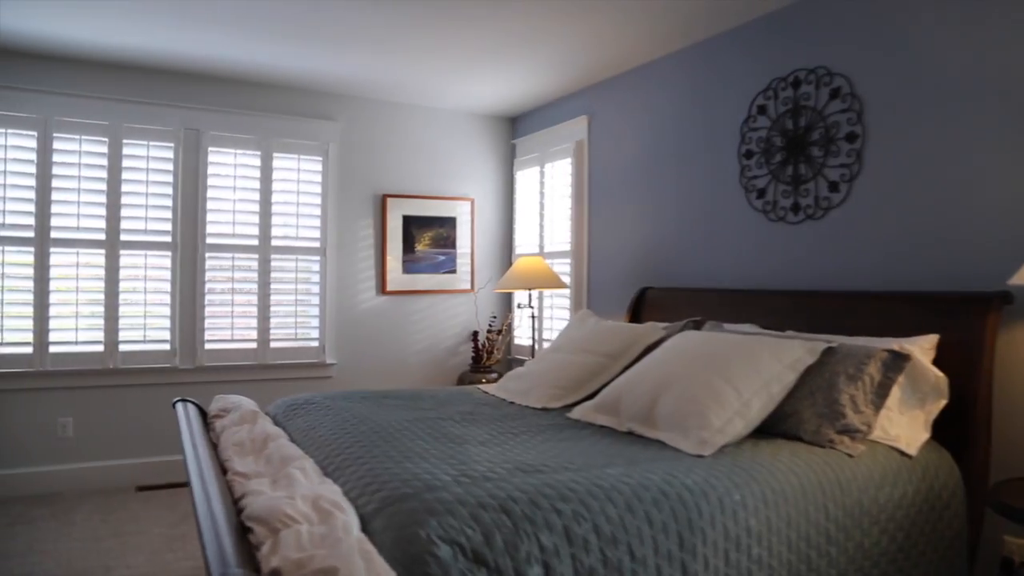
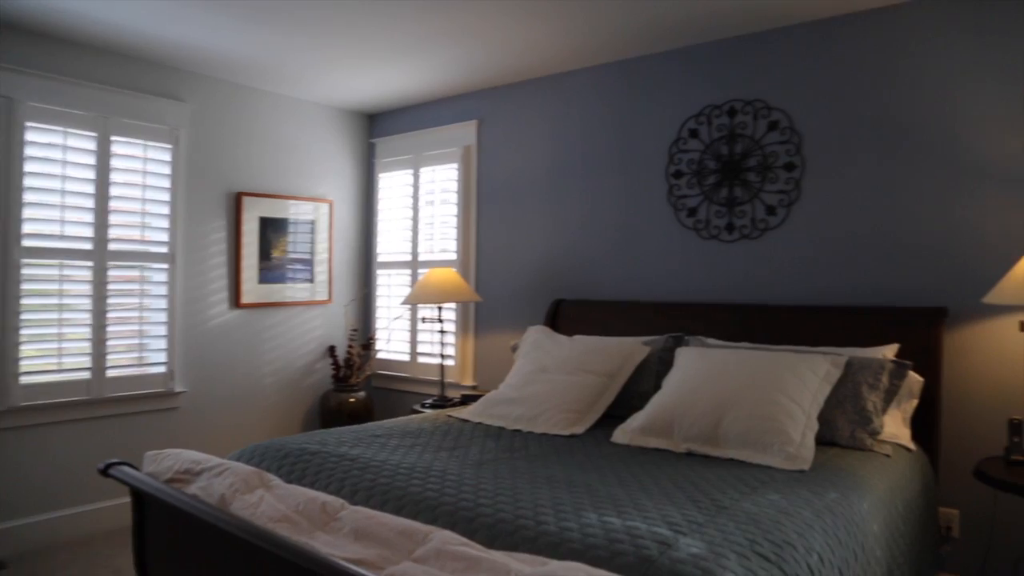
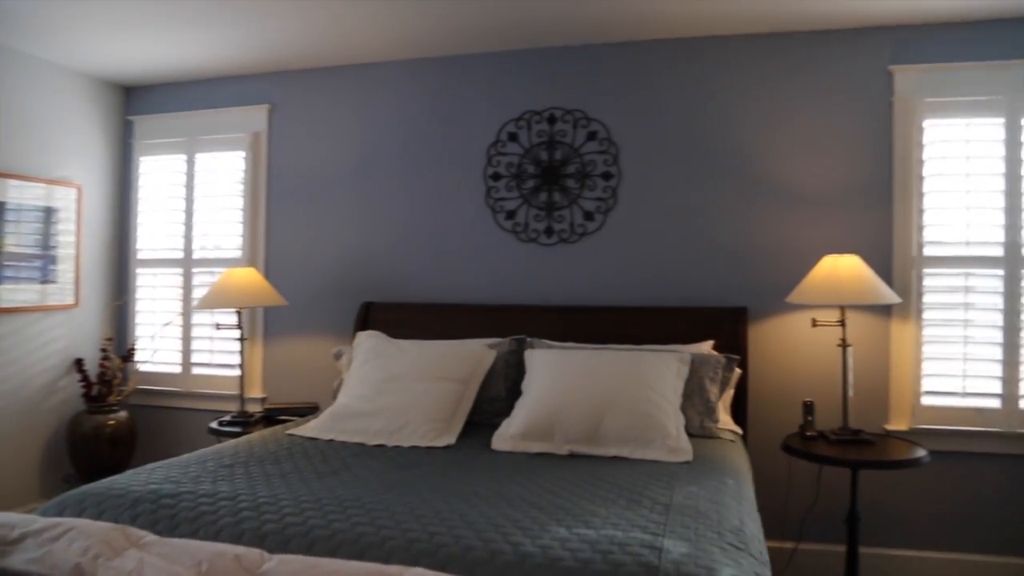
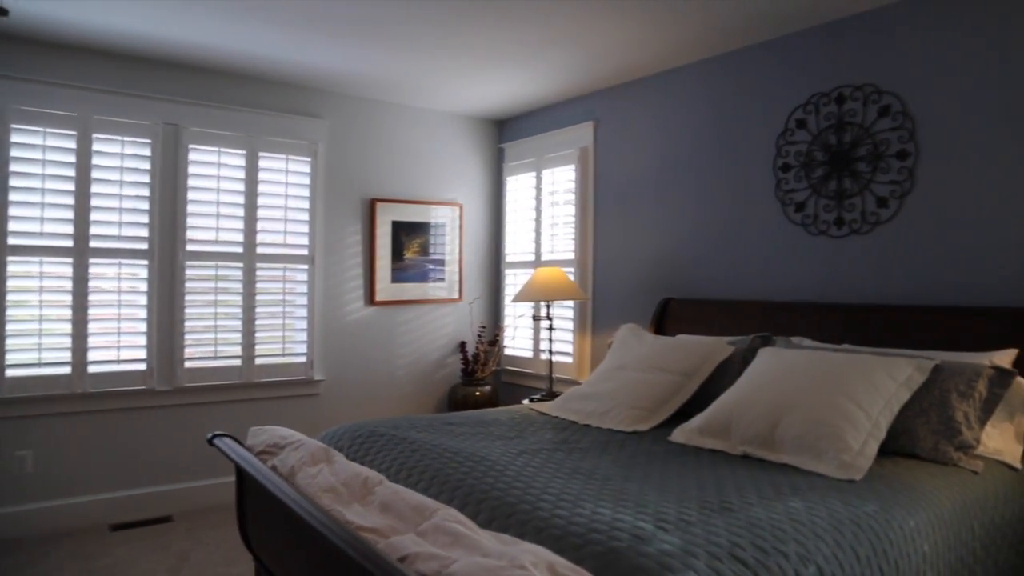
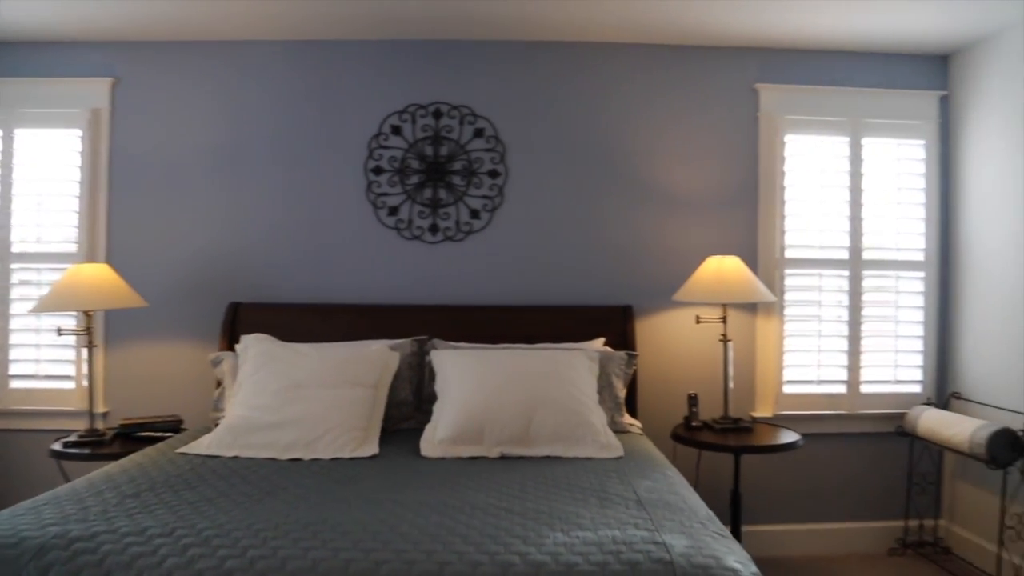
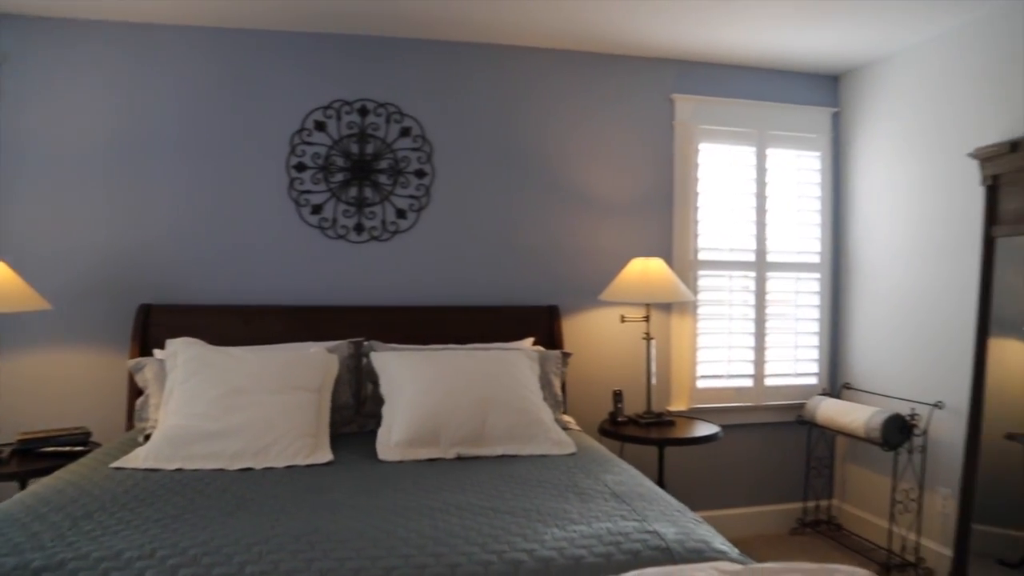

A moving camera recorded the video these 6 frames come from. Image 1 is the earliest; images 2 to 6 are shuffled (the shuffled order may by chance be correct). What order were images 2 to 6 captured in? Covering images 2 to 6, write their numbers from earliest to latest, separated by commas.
4, 2, 3, 5, 6
